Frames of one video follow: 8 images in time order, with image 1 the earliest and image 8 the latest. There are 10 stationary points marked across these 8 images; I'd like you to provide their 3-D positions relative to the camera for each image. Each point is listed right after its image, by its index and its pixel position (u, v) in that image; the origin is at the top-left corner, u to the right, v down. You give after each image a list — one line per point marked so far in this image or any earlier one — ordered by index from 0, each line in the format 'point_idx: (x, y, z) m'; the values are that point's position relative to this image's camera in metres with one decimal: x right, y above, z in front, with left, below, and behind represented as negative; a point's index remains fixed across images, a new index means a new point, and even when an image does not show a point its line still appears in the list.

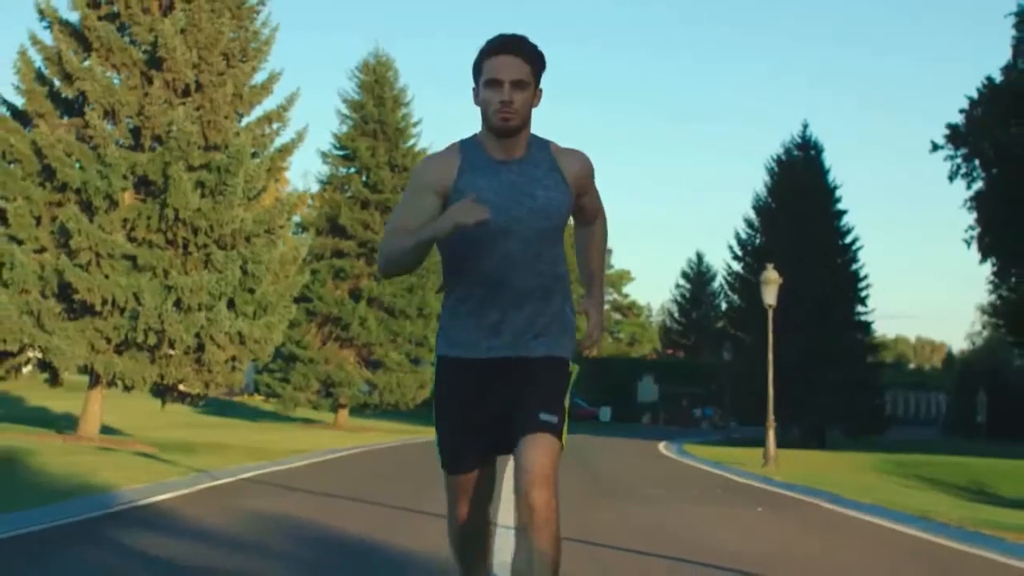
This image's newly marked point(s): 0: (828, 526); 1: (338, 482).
0: (+3.6, -2.6, +15.6) m
1: (-2.2, -2.6, +18.4) m
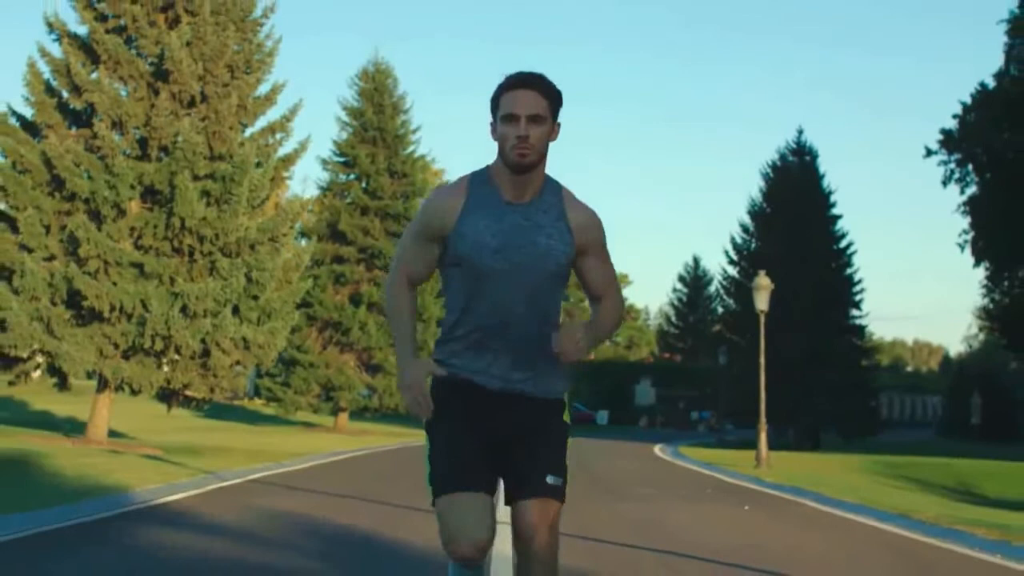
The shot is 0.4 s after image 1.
0: (+3.5, -2.7, +16.3) m
1: (-2.3, -2.7, +19.0) m
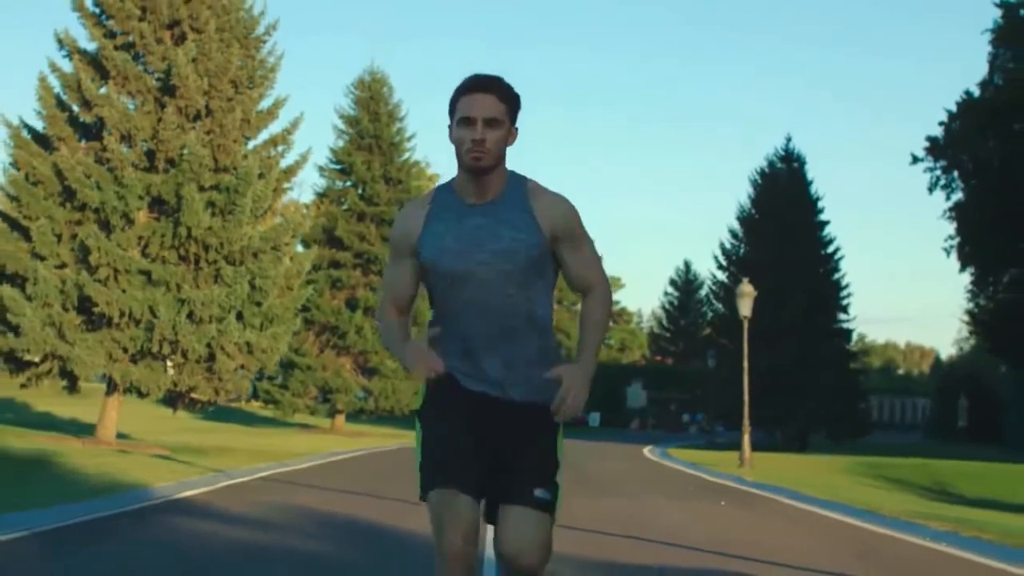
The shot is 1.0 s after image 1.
0: (+3.4, -2.8, +17.4) m
1: (-2.4, -2.8, +20.2) m
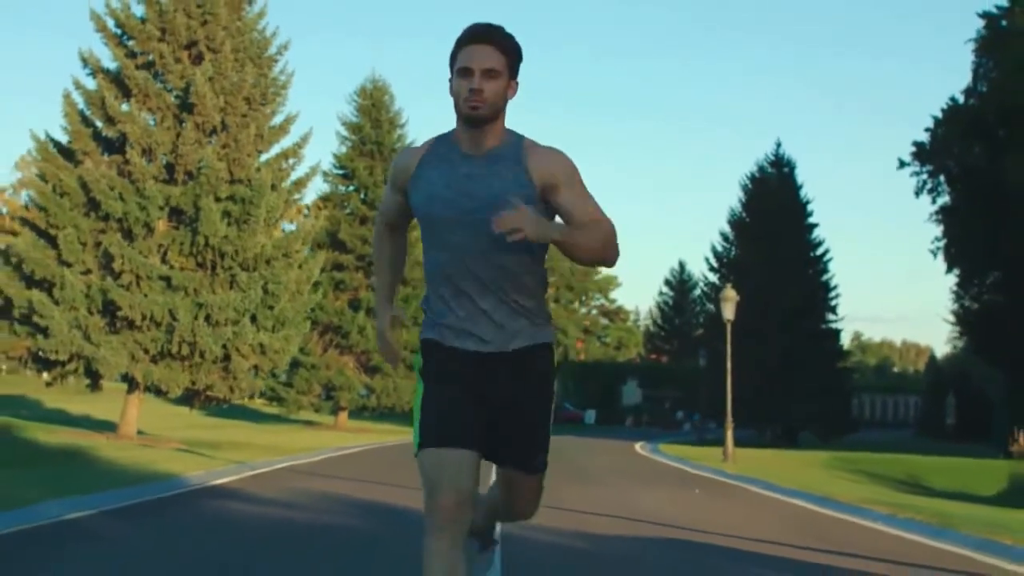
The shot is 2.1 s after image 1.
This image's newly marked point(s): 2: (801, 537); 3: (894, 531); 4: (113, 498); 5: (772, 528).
0: (+3.4, -2.9, +19.3) m
1: (-2.4, -2.9, +22.0) m
2: (+2.9, -2.5, +13.9) m
3: (+4.0, -2.5, +14.4) m
4: (-4.5, -2.3, +15.7) m
5: (+2.9, -2.6, +15.2) m
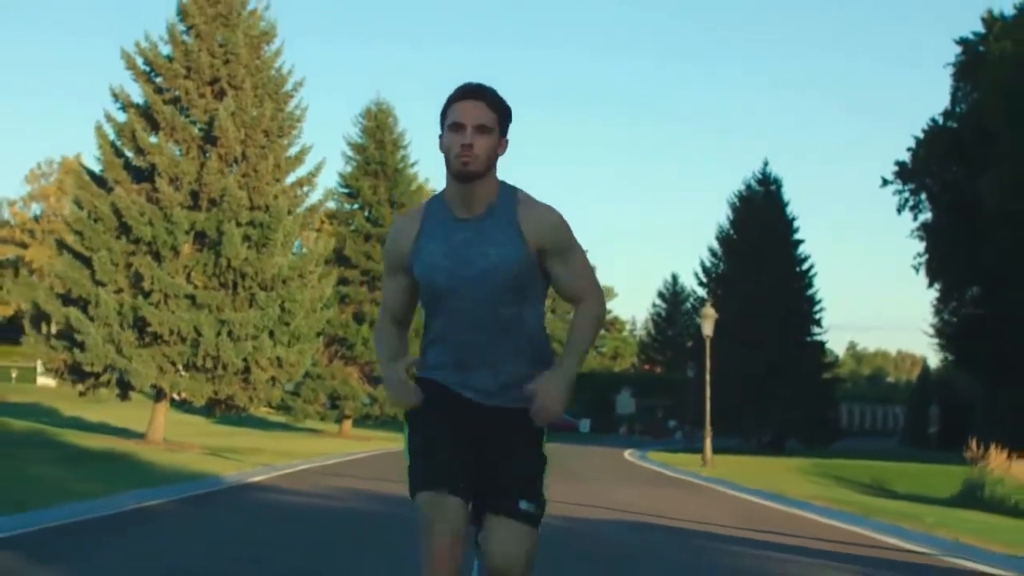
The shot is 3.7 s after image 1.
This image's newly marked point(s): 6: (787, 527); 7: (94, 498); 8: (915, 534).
0: (+3.3, -3.3, +22.0) m
1: (-2.5, -3.3, +24.7) m
2: (+2.9, -2.8, +16.6) m
3: (+3.9, -2.9, +17.1) m
4: (-4.5, -2.7, +18.3) m
5: (+2.8, -2.9, +17.9) m
6: (+3.3, -2.9, +16.7) m
7: (-5.3, -2.7, +17.9) m
8: (+4.5, -2.7, +15.6) m
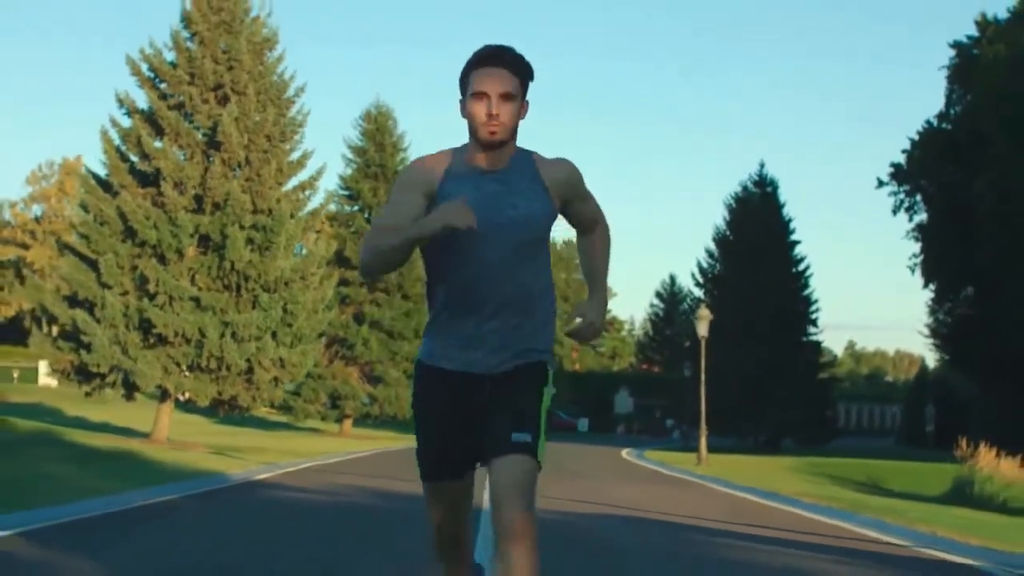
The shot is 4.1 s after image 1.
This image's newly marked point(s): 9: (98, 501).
0: (+3.3, -3.3, +22.6) m
1: (-2.6, -3.3, +25.3) m
2: (+2.8, -2.9, +17.2) m
3: (+3.9, -2.9, +17.7) m
4: (-4.6, -2.7, +19.0) m
5: (+2.8, -3.0, +18.5) m
6: (+3.3, -2.9, +17.3) m
7: (-5.4, -2.7, +18.5) m
8: (+4.5, -2.8, +16.2) m
9: (-5.2, -2.7, +17.6) m
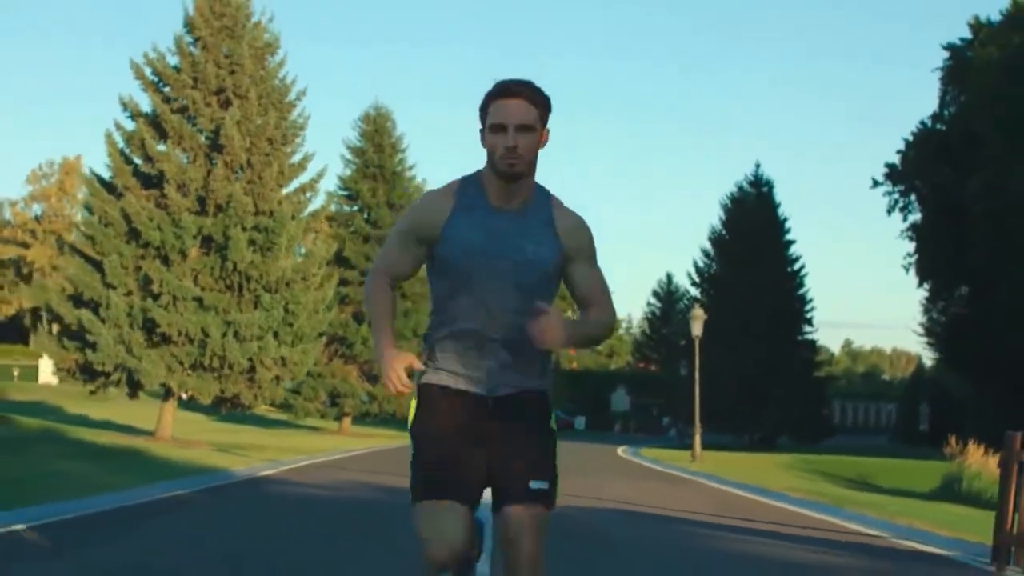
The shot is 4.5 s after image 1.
0: (+3.2, -3.4, +23.3) m
1: (-2.6, -3.4, +26.0) m
2: (+2.8, -2.9, +17.9) m
3: (+3.9, -2.9, +18.3) m
4: (-4.6, -2.8, +19.6) m
5: (+2.7, -3.0, +19.1) m
6: (+3.2, -2.9, +17.9) m
7: (-5.4, -2.8, +19.1) m
8: (+4.4, -2.8, +16.8) m
9: (-5.3, -2.7, +18.2) m
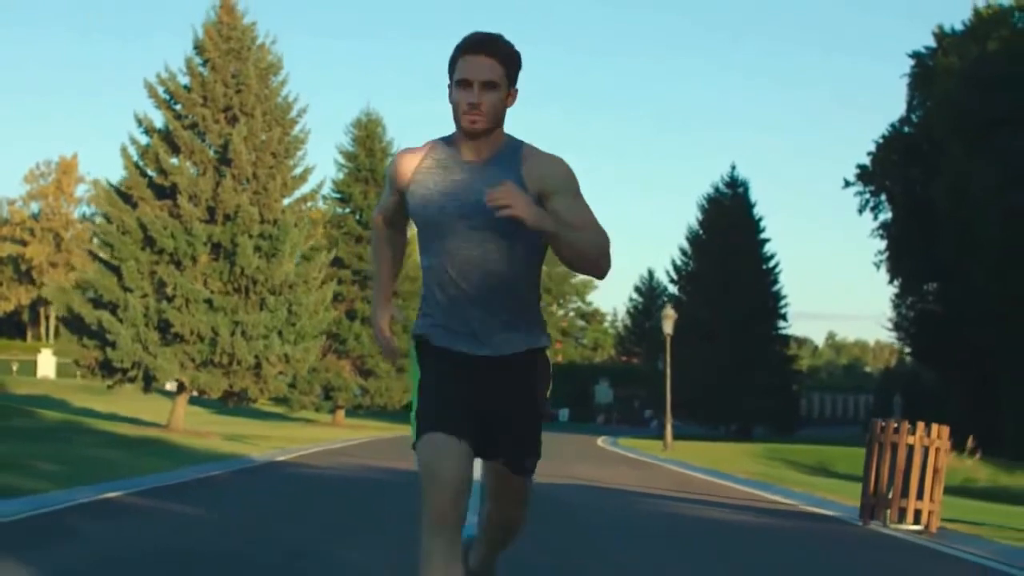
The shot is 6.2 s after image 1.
0: (+2.9, -3.5, +26.2) m
1: (-2.9, -3.5, +28.9) m
2: (+2.6, -3.1, +20.8) m
3: (+3.6, -3.1, +21.3) m
4: (-4.8, -2.9, +22.5) m
5: (+2.5, -3.2, +22.1) m
6: (+3.0, -3.1, +20.9) m
7: (-5.6, -2.9, +22.0) m
8: (+4.2, -3.0, +19.8) m
9: (-5.5, -2.9, +21.1) m
